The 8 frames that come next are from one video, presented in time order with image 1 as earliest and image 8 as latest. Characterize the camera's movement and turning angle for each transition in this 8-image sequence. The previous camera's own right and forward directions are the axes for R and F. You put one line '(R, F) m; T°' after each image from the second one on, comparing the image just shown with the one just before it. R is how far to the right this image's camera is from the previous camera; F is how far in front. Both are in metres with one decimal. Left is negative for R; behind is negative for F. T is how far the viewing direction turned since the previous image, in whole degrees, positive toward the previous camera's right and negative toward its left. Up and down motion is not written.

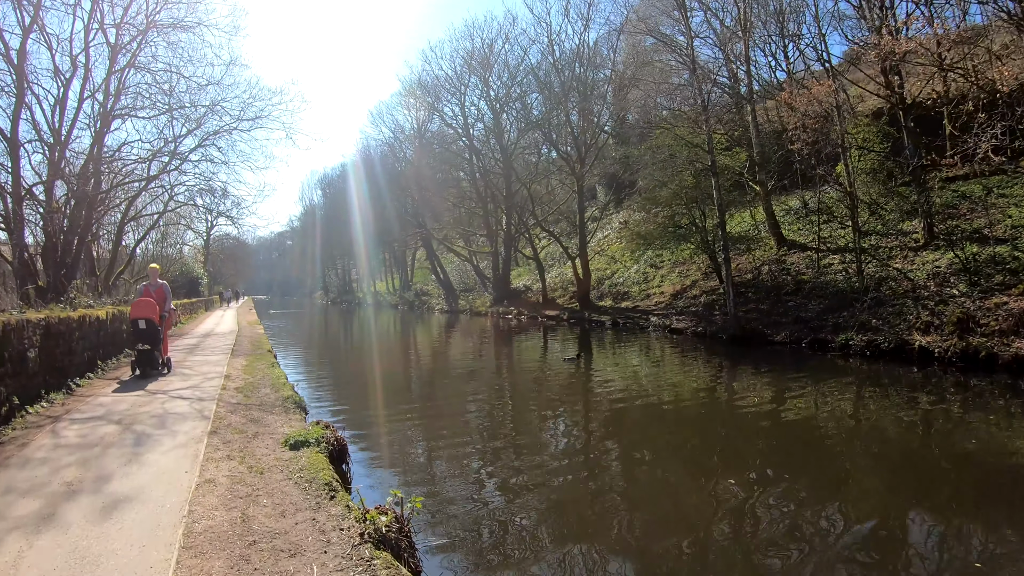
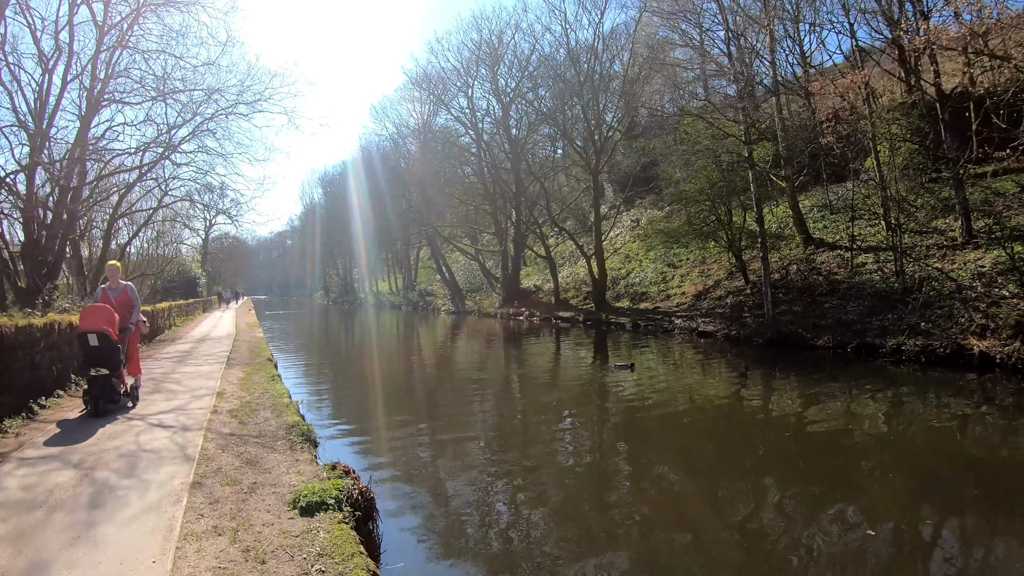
(-0.4, +0.9) m; 0°
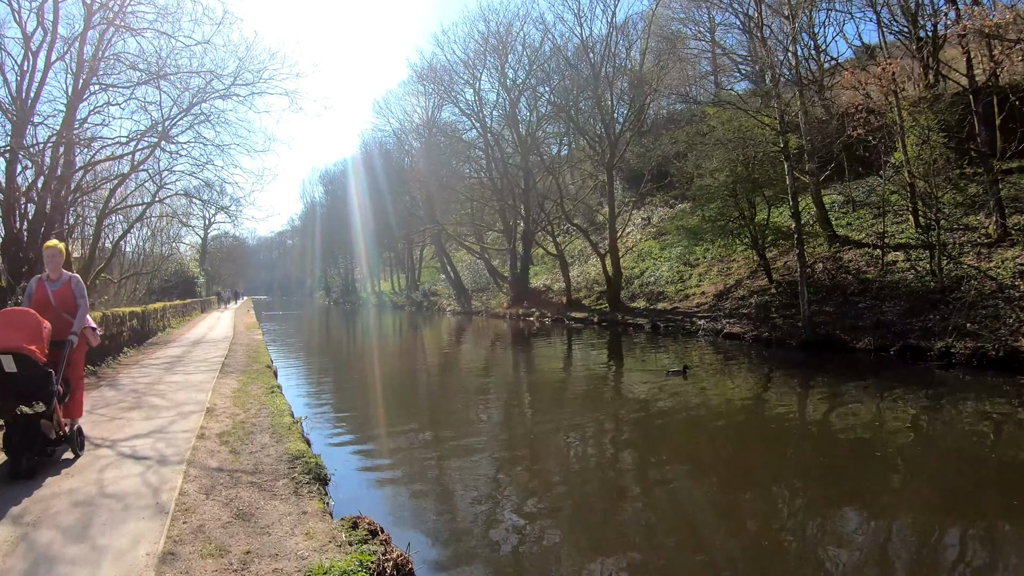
(-0.3, +0.7) m; 0°
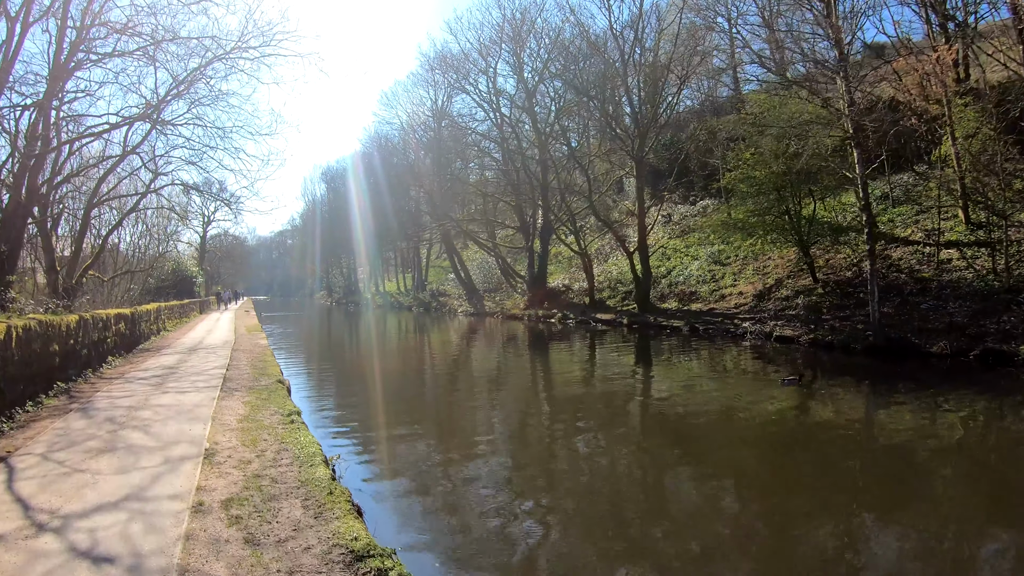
(-0.6, +1.1) m; 0°
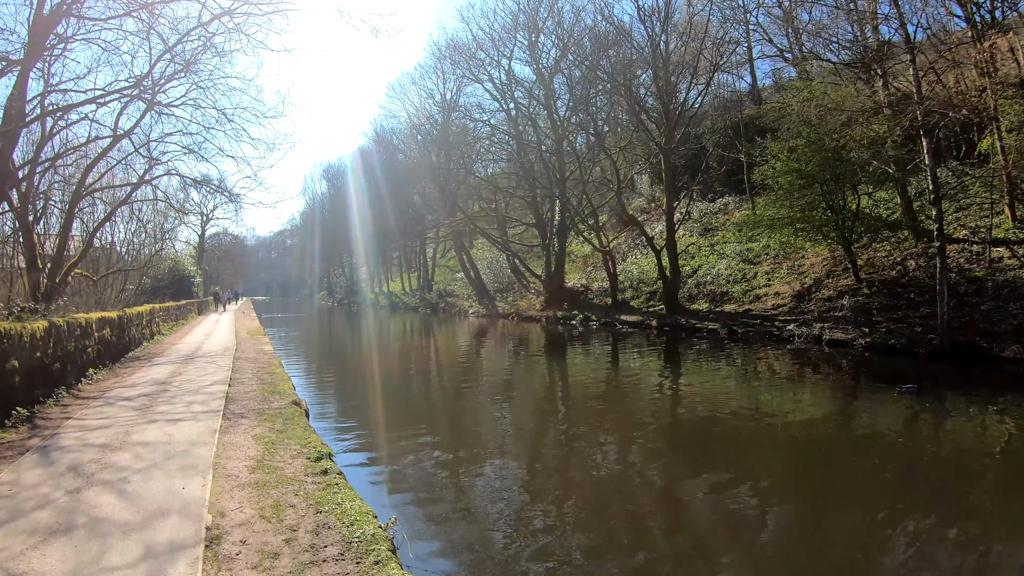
(-0.5, +1.0) m; 0°
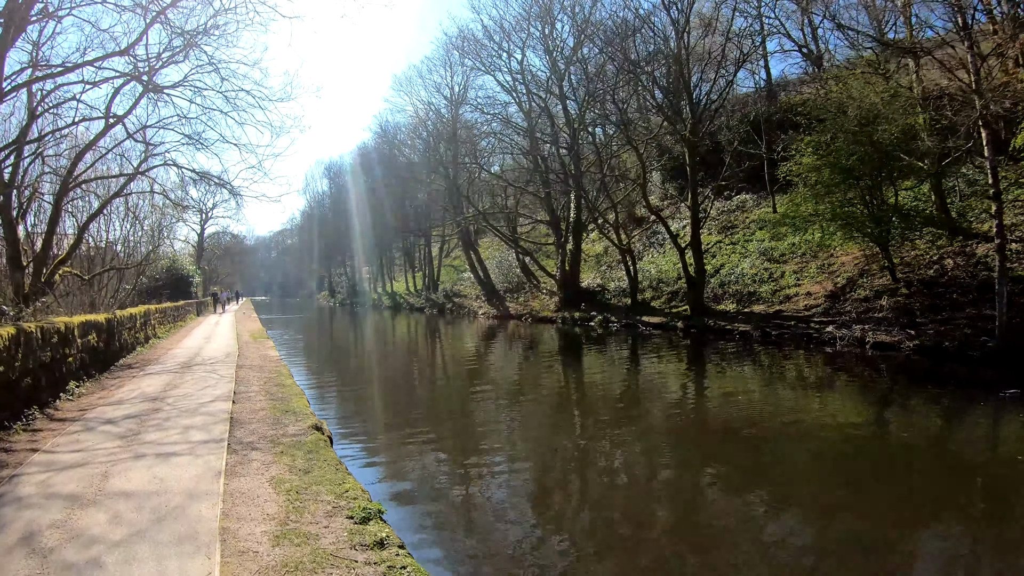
(-0.4, +0.7) m; 0°
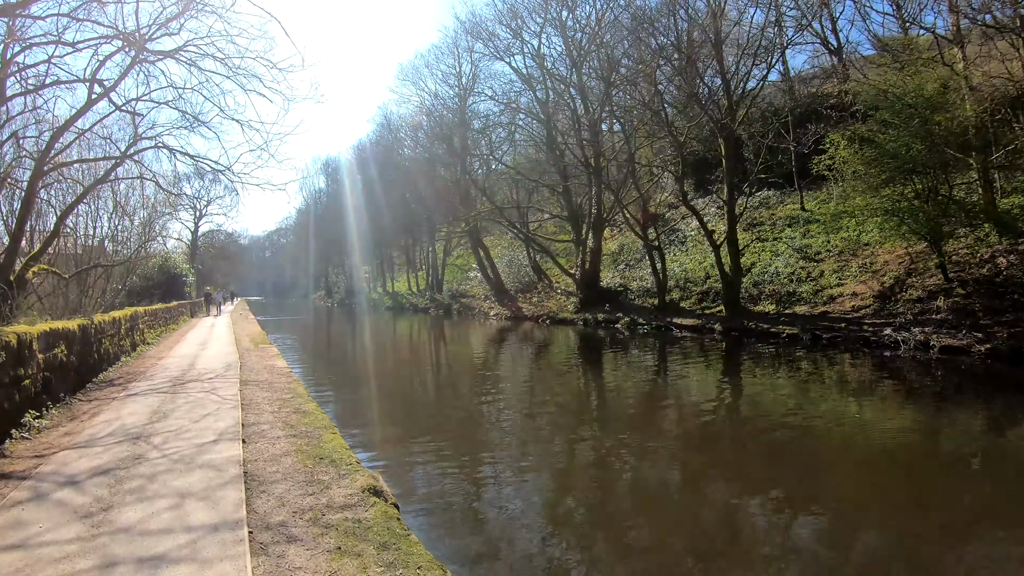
(-0.6, +1.0) m; +1°
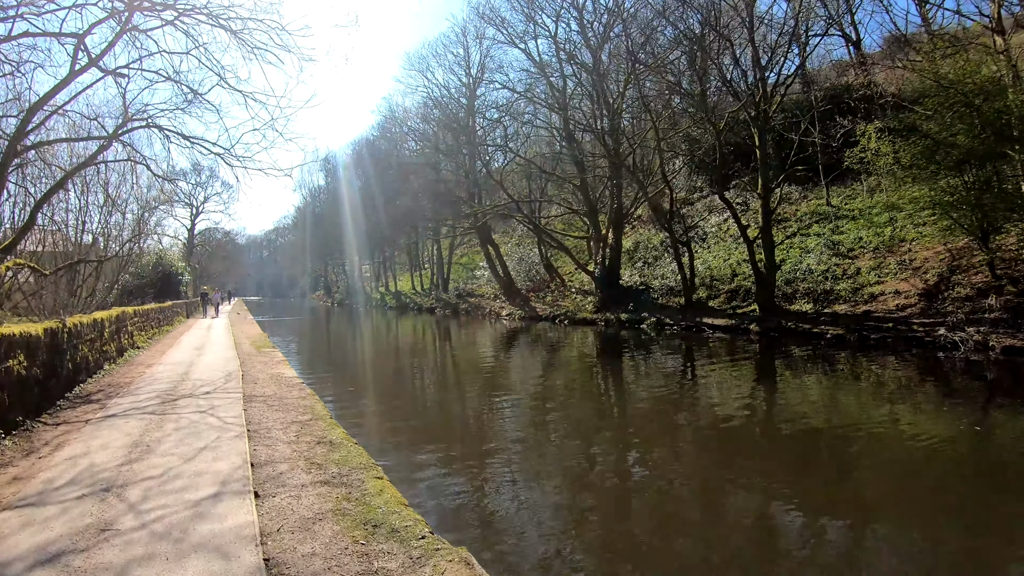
(-0.5, +0.9) m; 0°
